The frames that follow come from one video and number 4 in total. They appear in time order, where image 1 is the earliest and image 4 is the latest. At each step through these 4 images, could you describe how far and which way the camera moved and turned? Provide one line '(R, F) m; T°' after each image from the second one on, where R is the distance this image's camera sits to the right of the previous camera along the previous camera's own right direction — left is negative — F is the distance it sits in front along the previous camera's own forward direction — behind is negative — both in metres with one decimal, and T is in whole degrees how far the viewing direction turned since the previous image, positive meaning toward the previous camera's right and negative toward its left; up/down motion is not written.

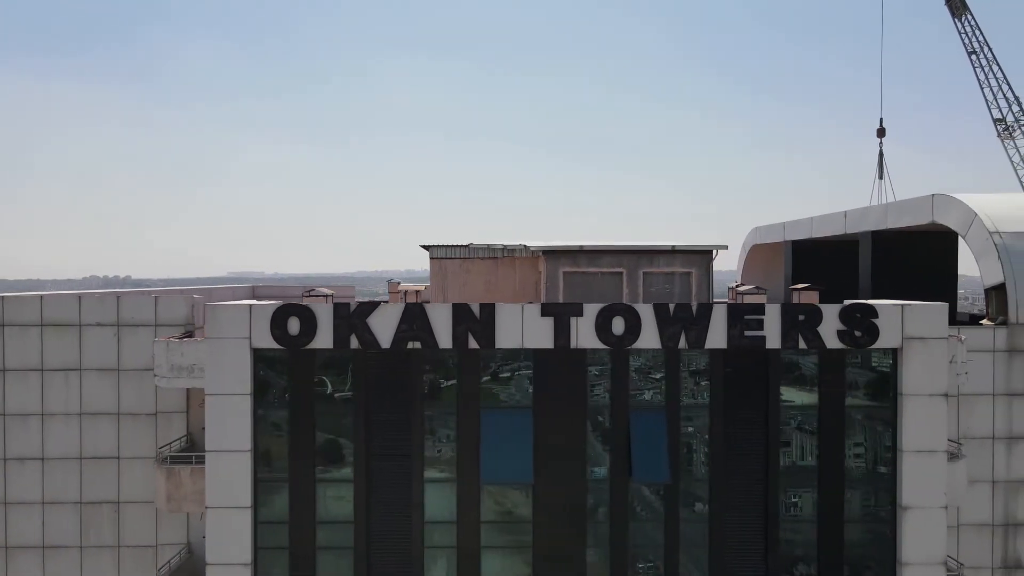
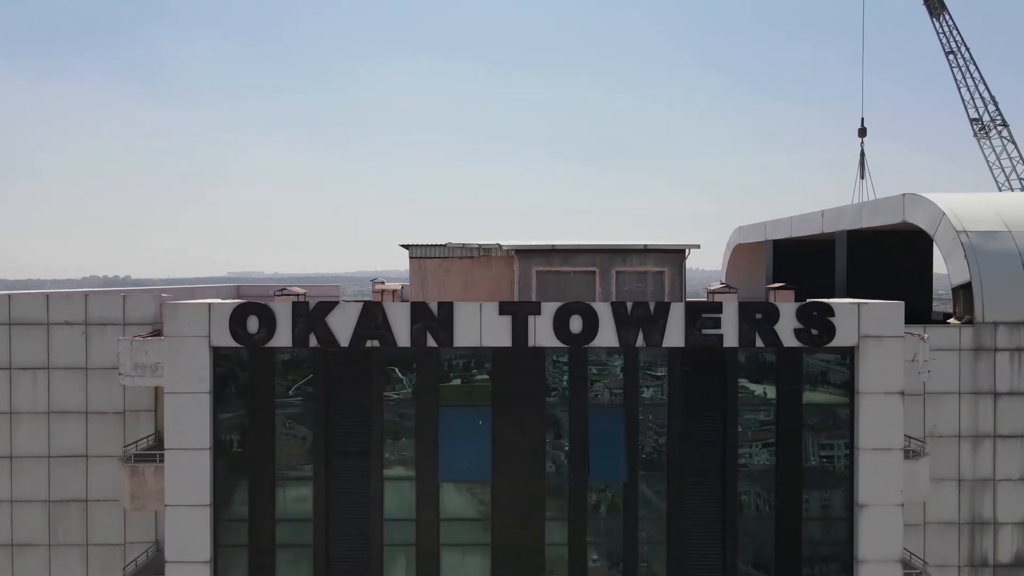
(+1.0, -0.1) m; 0°
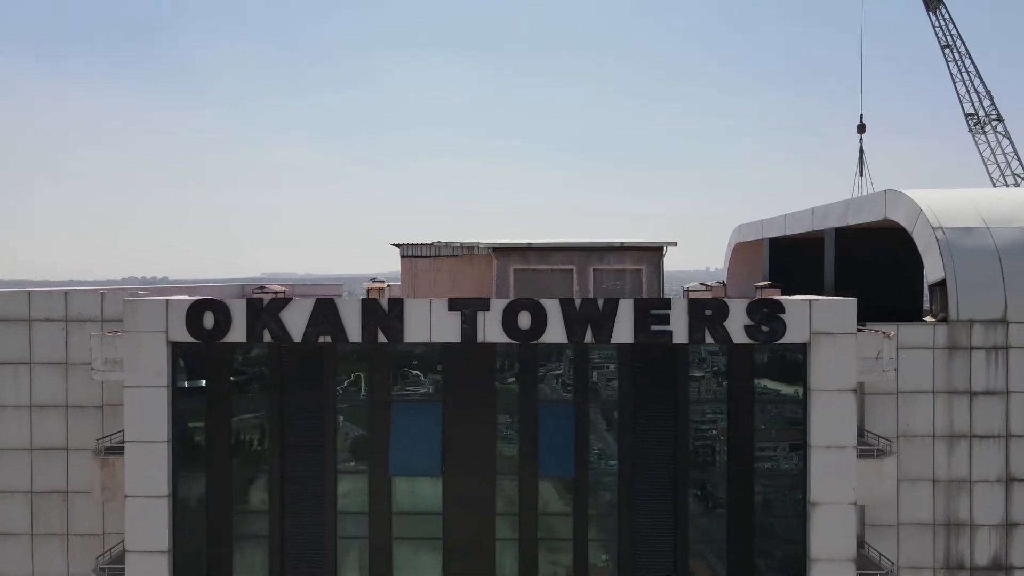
(+1.9, -0.1) m; -2°
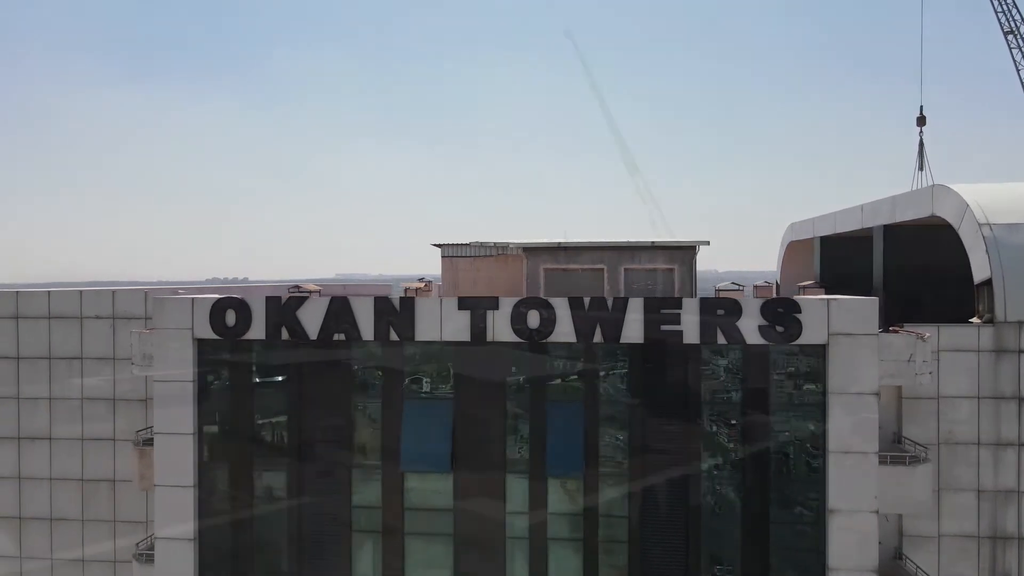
(+1.2, 0.0) m; -5°
